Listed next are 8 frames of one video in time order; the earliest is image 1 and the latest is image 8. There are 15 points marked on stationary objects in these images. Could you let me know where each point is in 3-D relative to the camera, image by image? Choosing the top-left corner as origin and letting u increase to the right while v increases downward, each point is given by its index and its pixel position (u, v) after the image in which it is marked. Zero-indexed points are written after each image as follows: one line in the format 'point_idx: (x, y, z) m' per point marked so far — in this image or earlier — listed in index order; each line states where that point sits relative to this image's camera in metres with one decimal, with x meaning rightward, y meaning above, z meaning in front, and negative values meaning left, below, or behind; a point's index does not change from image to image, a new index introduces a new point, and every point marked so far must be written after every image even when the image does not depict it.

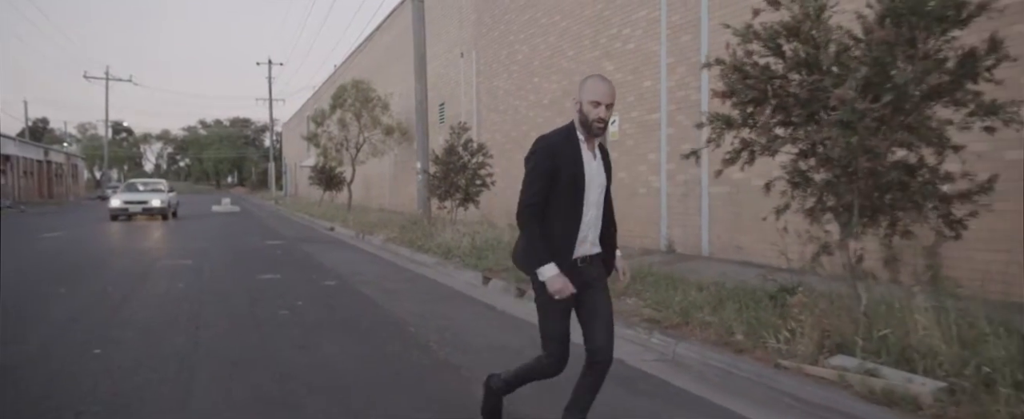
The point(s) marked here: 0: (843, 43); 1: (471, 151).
0: (+2.4, +1.2, +4.1) m
1: (-0.9, +1.2, +11.8) m
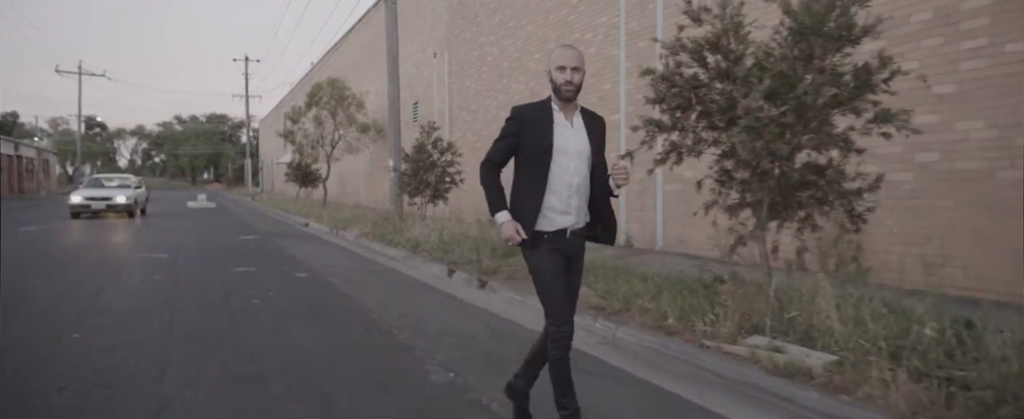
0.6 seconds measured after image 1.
0: (+2.0, +1.2, +4.6) m
1: (-1.6, +1.3, +12.2) m
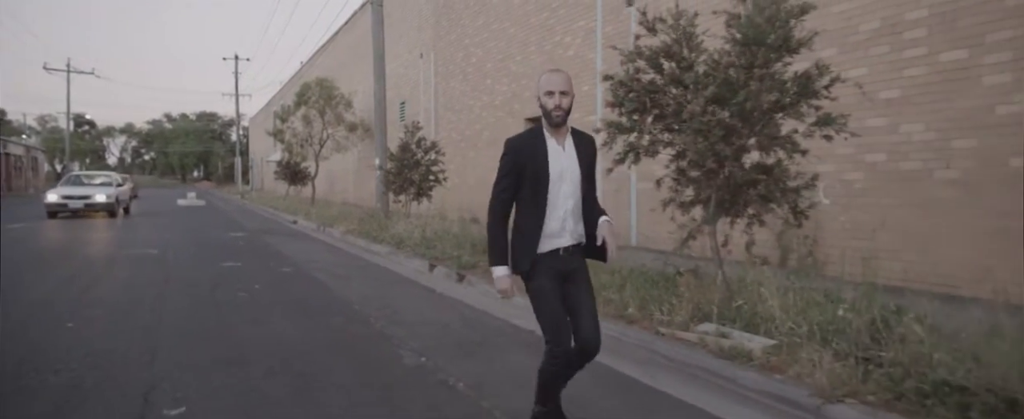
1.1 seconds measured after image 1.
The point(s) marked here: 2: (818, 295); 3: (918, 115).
0: (+1.7, +1.3, +5.0) m
1: (-2.0, +1.4, +12.6) m
2: (+2.8, -0.8, +5.3) m
3: (+4.5, +1.1, +6.3) m
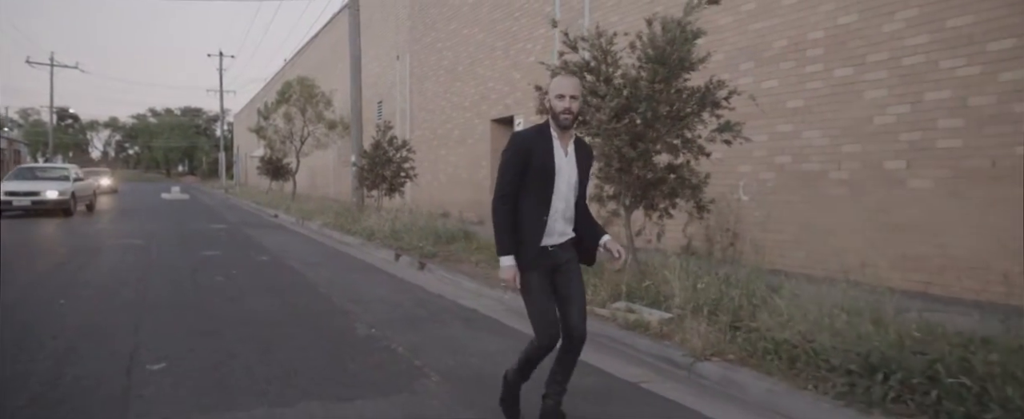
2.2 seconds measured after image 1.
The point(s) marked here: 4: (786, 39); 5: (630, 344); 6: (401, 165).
0: (+1.1, +1.3, +5.8) m
1: (-2.7, +1.5, +13.3) m
2: (+2.2, -0.7, +6.2) m
3: (+3.9, +1.1, +7.2) m
4: (+3.7, +2.3, +7.6) m
5: (+1.1, -1.3, +5.4) m
6: (-2.6, +1.1, +13.4) m
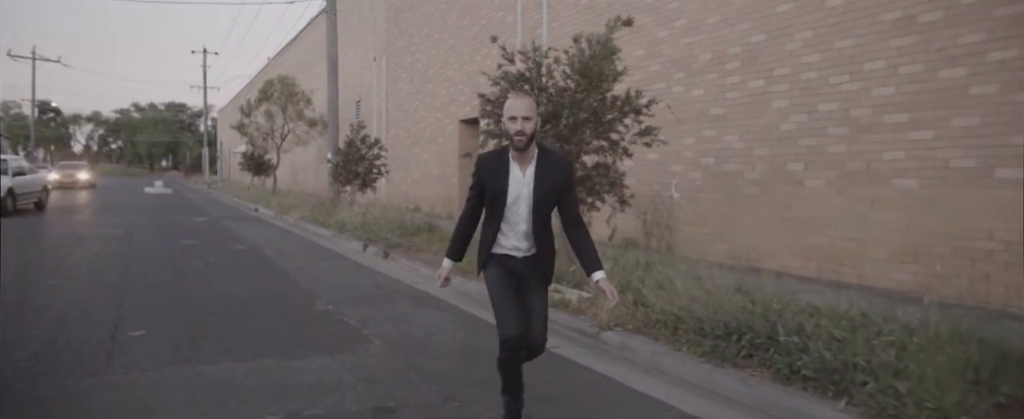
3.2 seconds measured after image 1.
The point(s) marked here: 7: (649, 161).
0: (+0.5, +1.4, +6.7) m
1: (-3.5, +1.6, +14.1) m
2: (+1.5, -0.7, +7.1) m
3: (+3.2, +1.2, +8.2) m
4: (+3.0, +2.3, +8.5) m
5: (+0.4, -1.2, +6.2) m
6: (-3.5, +1.2, +14.2) m
7: (+2.3, +0.8, +9.7) m
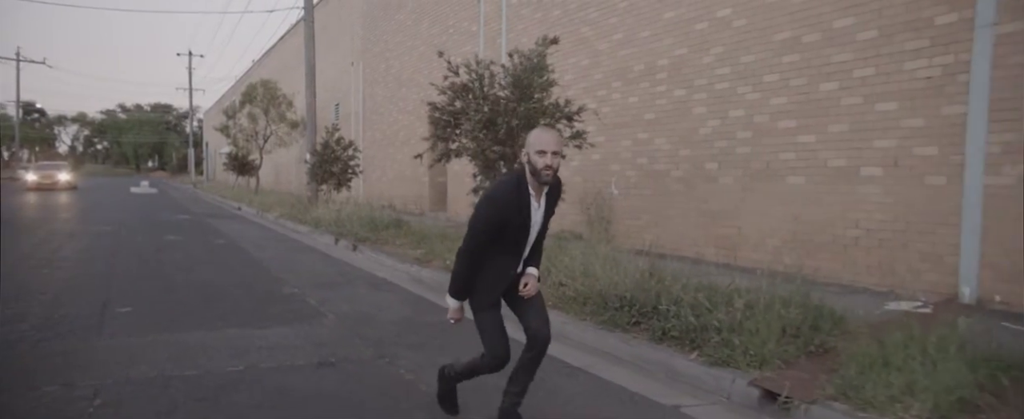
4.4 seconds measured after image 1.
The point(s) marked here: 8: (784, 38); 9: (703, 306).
0: (-0.3, +1.5, +7.6) m
1: (-4.4, +1.7, +15.0) m
2: (+0.8, -0.6, +8.0) m
3: (+2.4, +1.2, +9.1) m
4: (+2.2, +2.4, +9.5) m
5: (-0.3, -1.1, +7.2) m
6: (-4.3, +1.3, +15.0) m
7: (+1.5, +0.9, +10.6) m
8: (+3.5, +2.2, +7.4) m
9: (+1.8, -0.9, +5.3) m
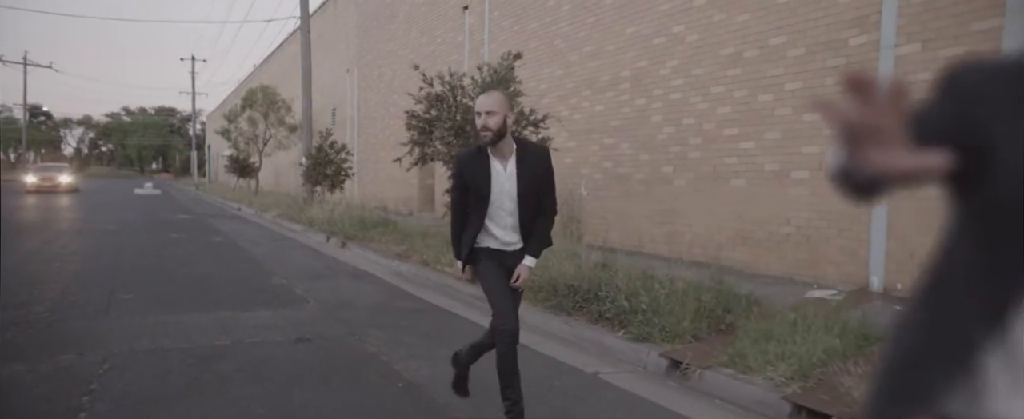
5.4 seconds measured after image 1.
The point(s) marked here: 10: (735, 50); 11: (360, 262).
0: (-0.7, +1.5, +8.3) m
1: (-4.8, +1.7, +15.7) m
2: (+0.3, -0.6, +8.7) m
3: (+2.0, +1.2, +9.9) m
4: (+1.8, +2.4, +10.2) m
5: (-0.7, -1.1, +7.9) m
6: (-4.8, +1.3, +15.8) m
7: (+1.1, +0.9, +11.4) m
8: (+3.1, +2.2, +8.1) m
9: (+1.3, -0.9, +6.0) m
10: (+3.1, +2.3, +8.0) m
11: (-2.8, -0.9, +10.2) m
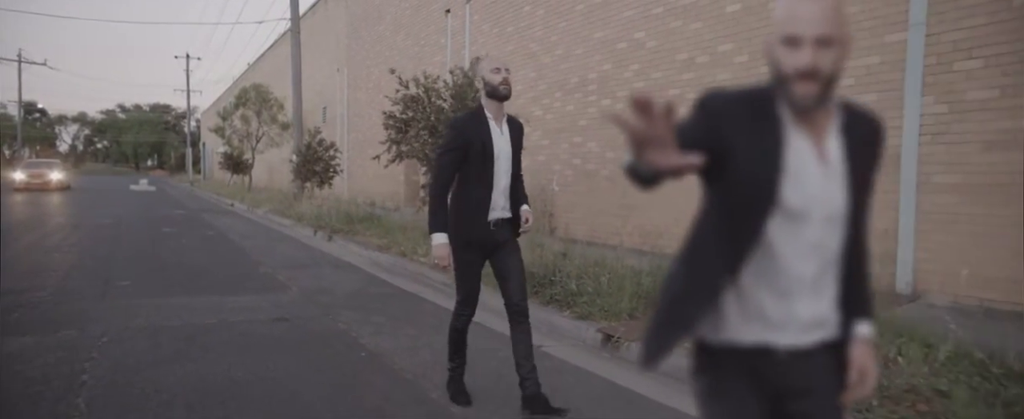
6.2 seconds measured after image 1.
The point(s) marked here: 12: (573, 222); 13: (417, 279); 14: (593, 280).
0: (-1.2, +1.6, +8.9) m
1: (-5.3, +1.8, +16.3) m
2: (-0.2, -0.5, +9.4) m
3: (+1.5, +1.3, +10.5) m
4: (+1.3, +2.5, +10.8) m
5: (-1.2, -1.0, +8.5) m
6: (-5.3, +1.4, +16.4) m
7: (+0.6, +1.0, +12.0) m
8: (+2.6, +2.3, +8.7) m
9: (+0.9, -0.8, +6.6) m
10: (+2.7, +2.3, +8.6) m
11: (-3.2, -0.8, +10.9) m
12: (+1.2, -0.2, +11.0) m
13: (-1.4, -1.1, +8.6) m
14: (+0.9, -0.8, +6.4) m
